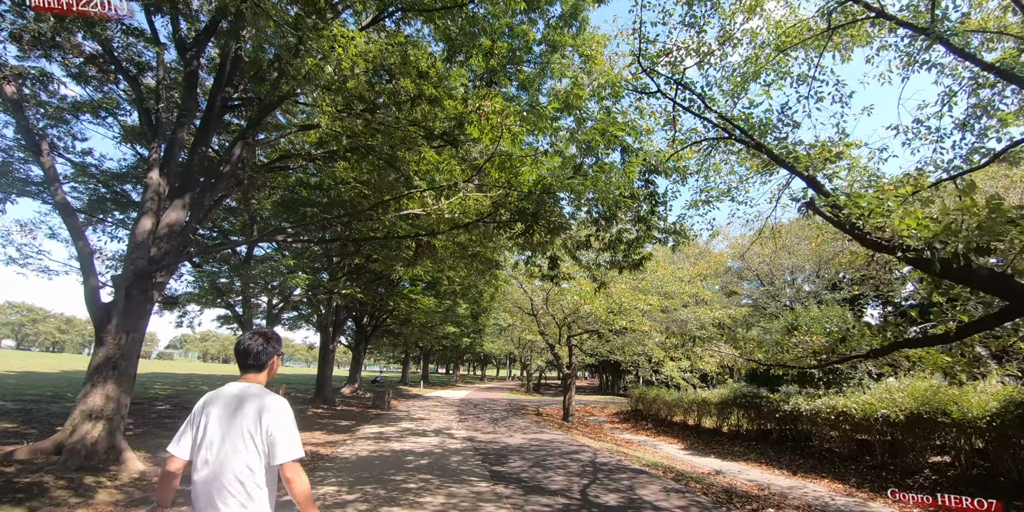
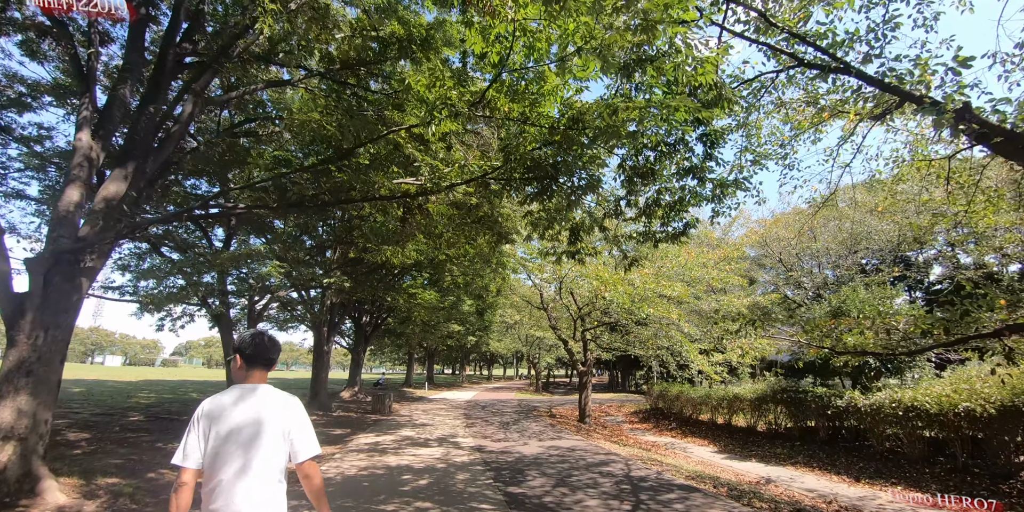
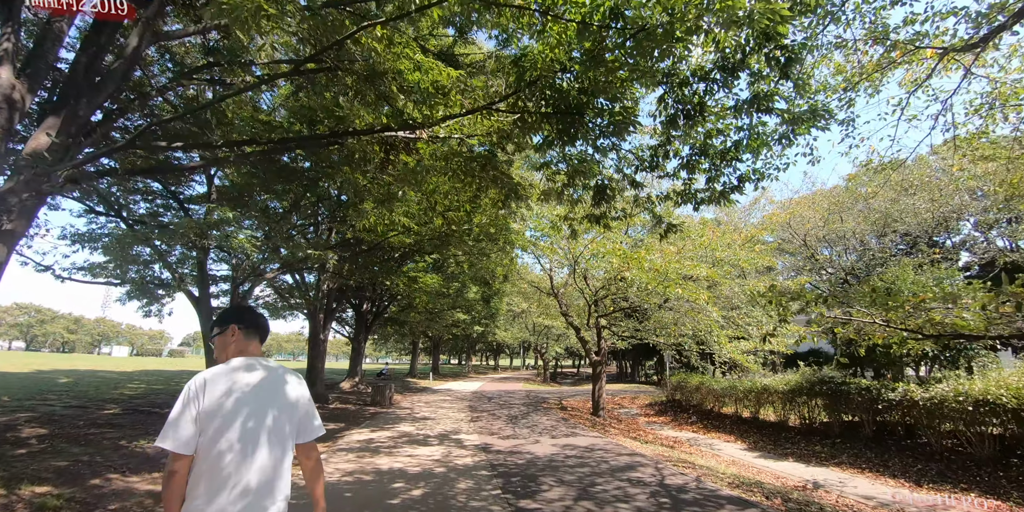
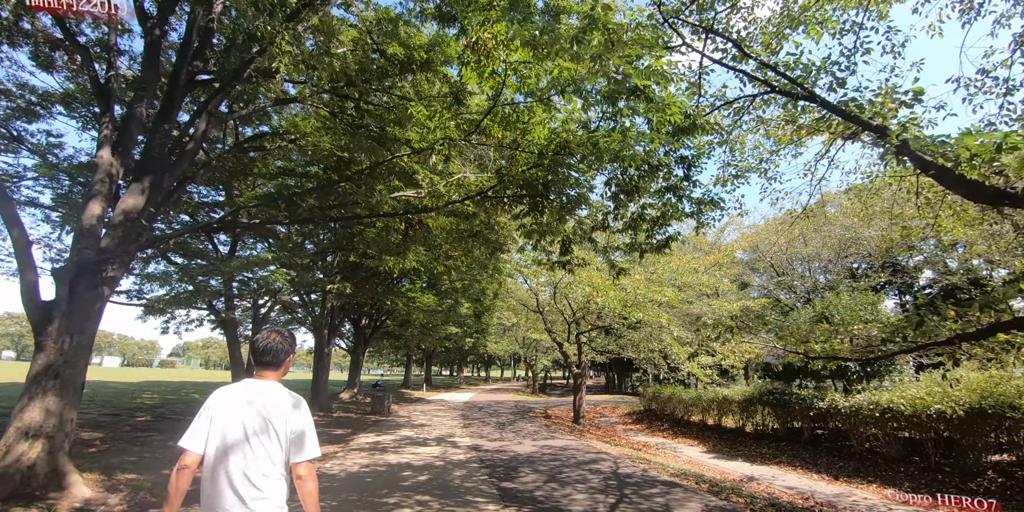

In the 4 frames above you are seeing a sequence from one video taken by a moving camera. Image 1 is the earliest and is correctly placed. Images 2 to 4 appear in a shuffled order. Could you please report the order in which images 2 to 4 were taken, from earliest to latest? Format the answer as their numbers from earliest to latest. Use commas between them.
4, 2, 3
